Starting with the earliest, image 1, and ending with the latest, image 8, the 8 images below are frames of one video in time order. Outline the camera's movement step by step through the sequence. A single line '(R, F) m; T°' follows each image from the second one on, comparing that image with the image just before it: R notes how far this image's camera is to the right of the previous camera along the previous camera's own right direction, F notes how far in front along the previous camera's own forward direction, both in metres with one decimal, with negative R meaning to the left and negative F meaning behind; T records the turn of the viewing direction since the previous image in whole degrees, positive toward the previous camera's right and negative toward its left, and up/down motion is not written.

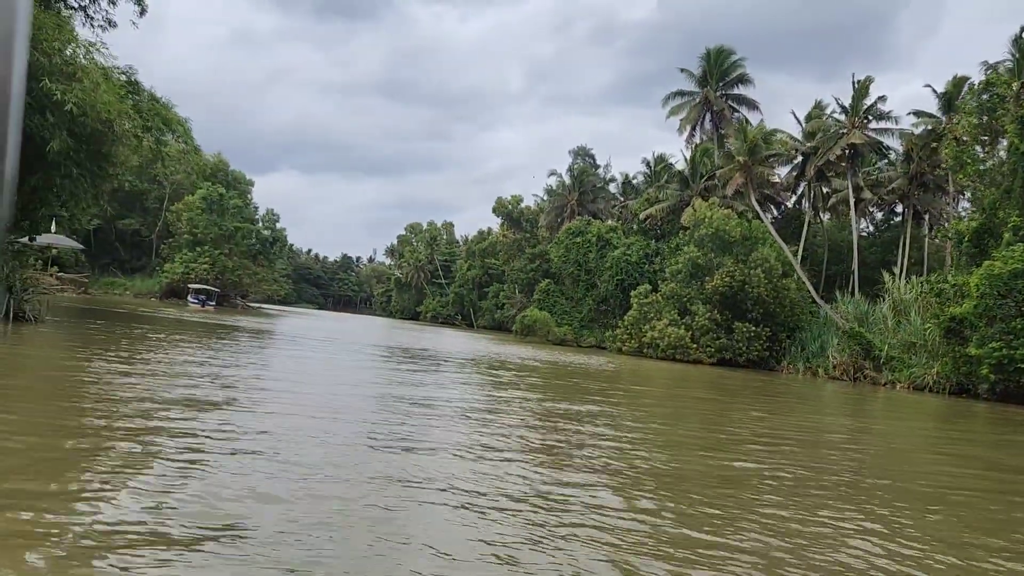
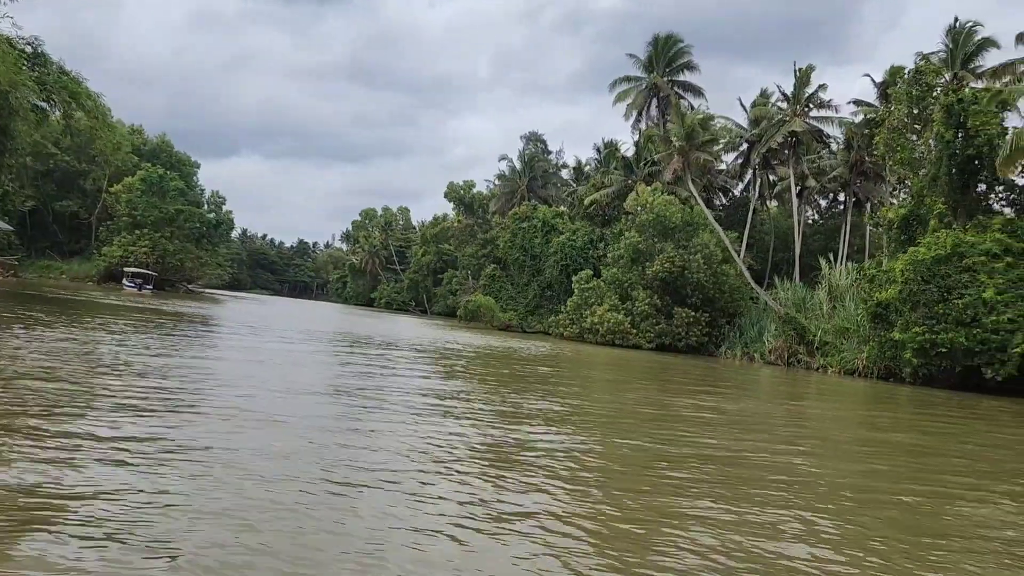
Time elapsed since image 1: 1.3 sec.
(+0.7, +0.2) m; +3°
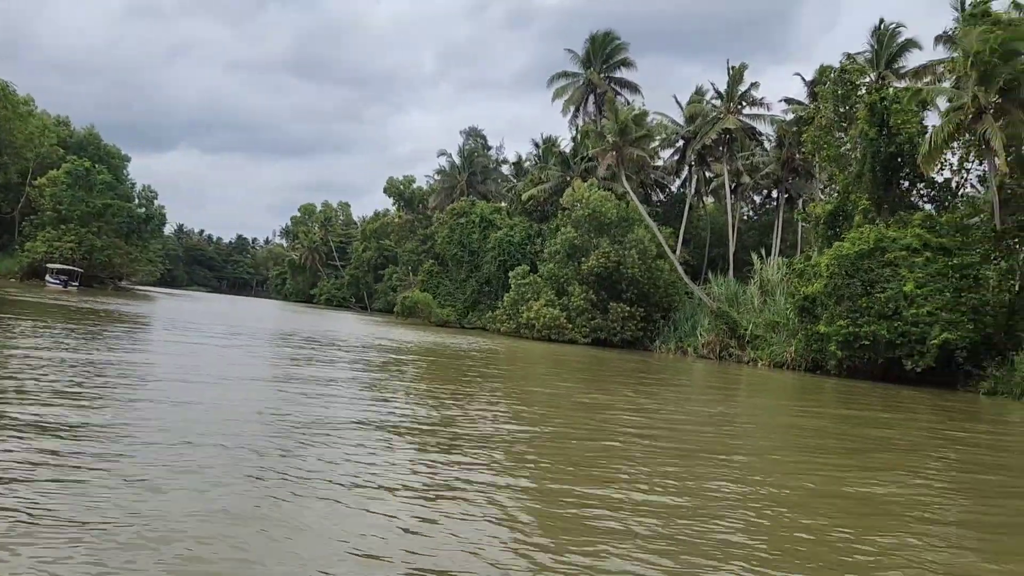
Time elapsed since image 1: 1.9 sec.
(+0.3, +0.1) m; +4°
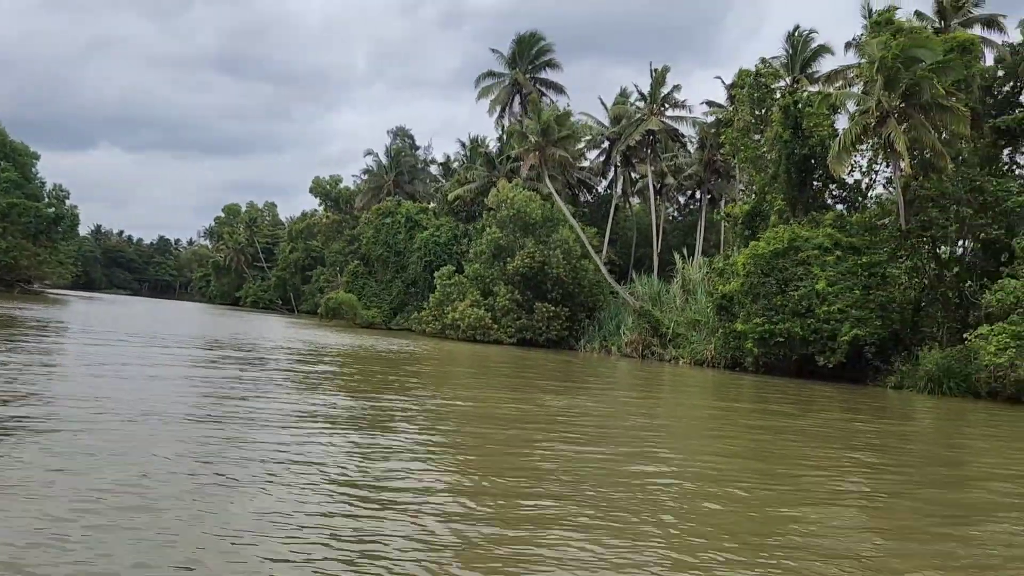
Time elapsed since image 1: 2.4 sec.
(+0.3, +0.1) m; +5°
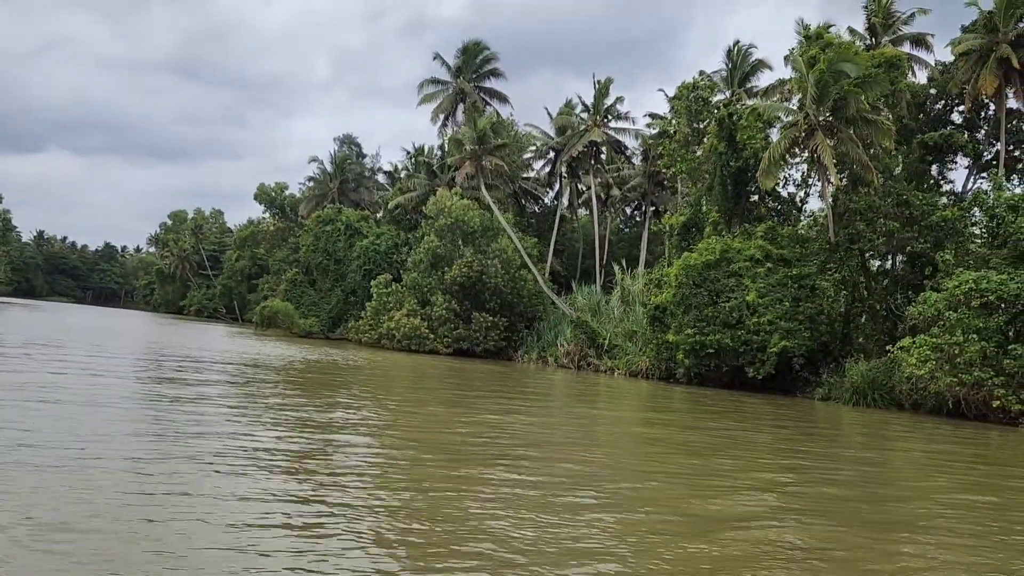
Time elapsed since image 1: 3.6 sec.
(+0.6, +0.3) m; +3°
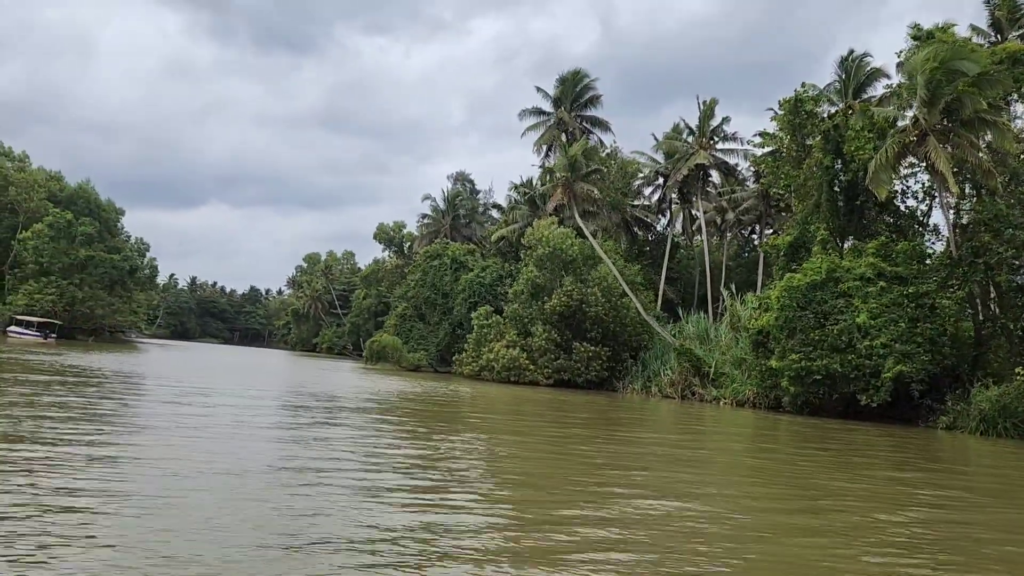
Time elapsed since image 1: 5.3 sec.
(+0.9, +0.5) m; -9°
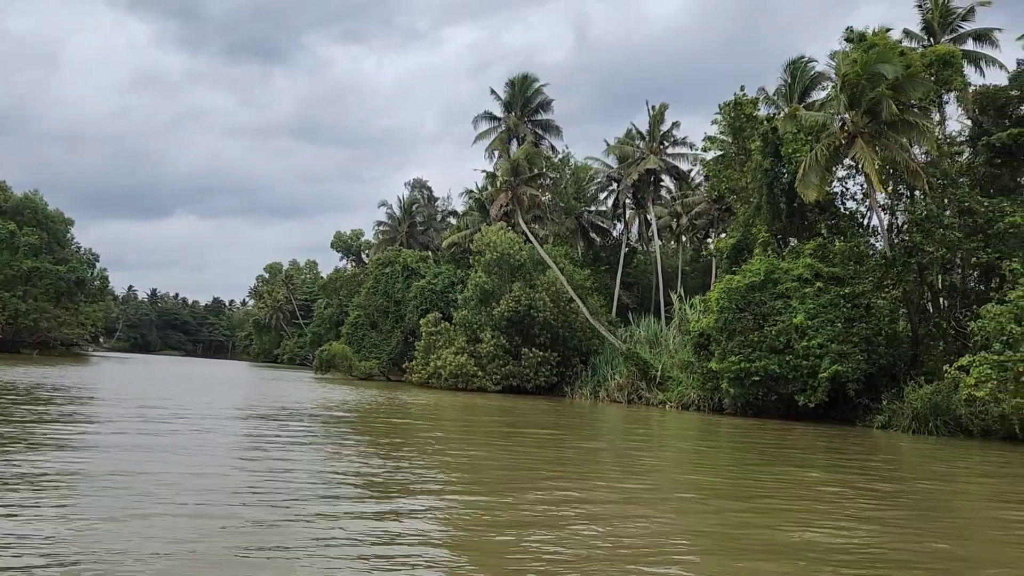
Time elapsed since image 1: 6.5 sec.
(+0.7, +0.2) m; +2°
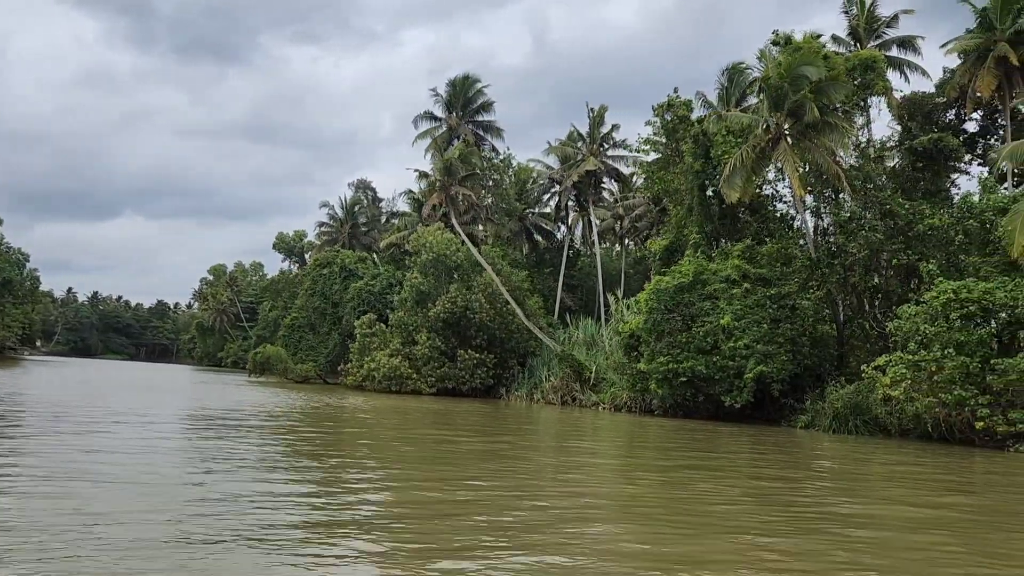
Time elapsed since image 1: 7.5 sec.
(+0.6, +0.2) m; +3°
